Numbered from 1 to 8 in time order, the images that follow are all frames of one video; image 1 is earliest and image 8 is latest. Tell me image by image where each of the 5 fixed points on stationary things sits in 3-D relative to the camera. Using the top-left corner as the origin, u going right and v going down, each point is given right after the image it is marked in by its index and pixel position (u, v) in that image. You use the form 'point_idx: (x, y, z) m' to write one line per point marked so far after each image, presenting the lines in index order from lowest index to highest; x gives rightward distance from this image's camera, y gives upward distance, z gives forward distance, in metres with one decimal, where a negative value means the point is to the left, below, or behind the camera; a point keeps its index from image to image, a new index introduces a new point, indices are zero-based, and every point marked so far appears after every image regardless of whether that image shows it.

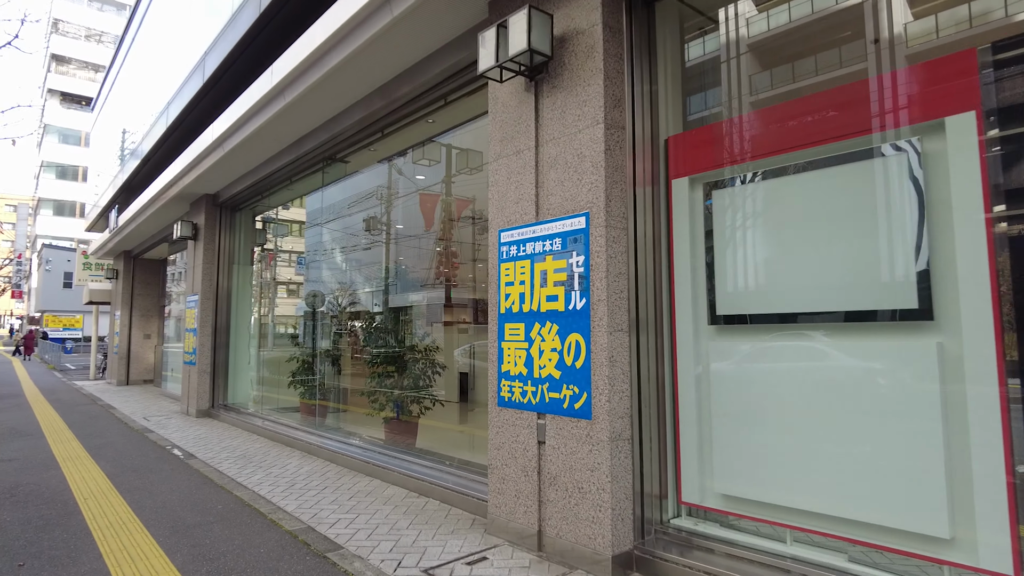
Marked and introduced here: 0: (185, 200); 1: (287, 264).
0: (-5.2, +1.4, +10.7) m
1: (-4.1, +0.1, +10.4) m
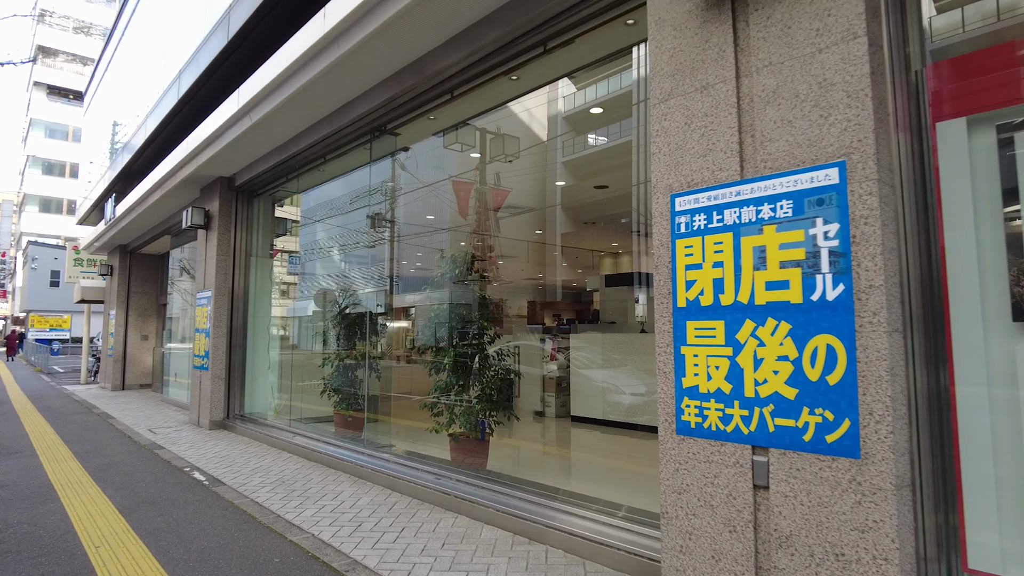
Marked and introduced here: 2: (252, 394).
0: (-4.5, +1.5, +9.5) m
1: (-3.4, +0.1, +9.2) m
2: (-3.4, -1.4, +9.0) m
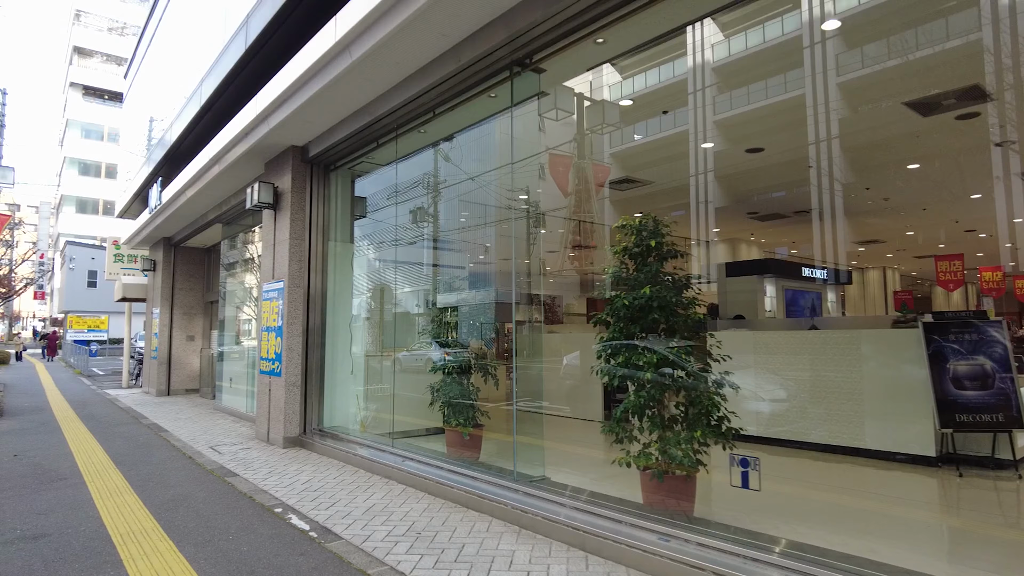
0: (-3.0, +1.6, +8.1) m
1: (-1.9, +0.2, +7.8) m
2: (-2.0, -1.3, +7.5) m
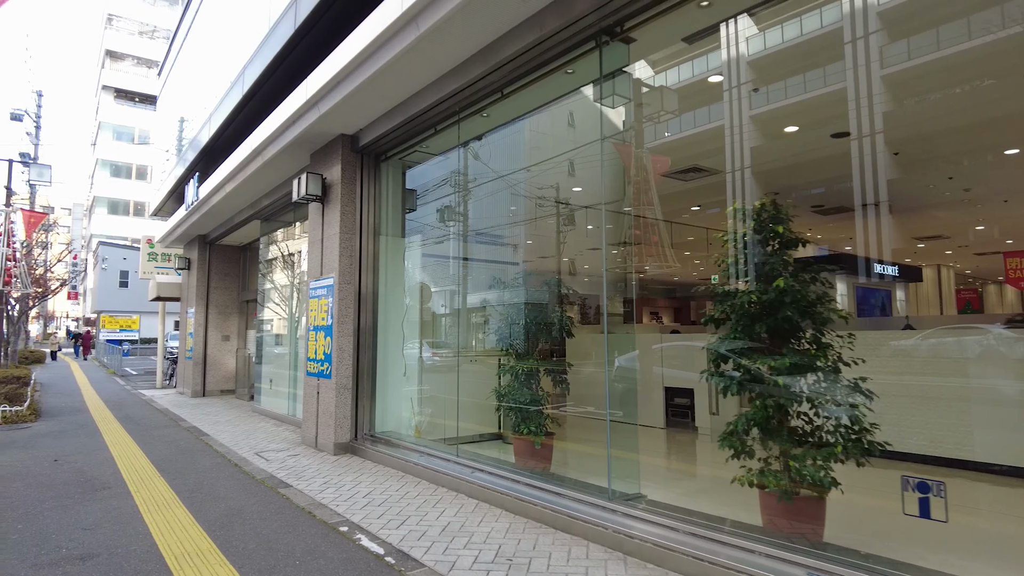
0: (-2.4, +1.6, +7.7) m
1: (-1.3, +0.3, +7.4) m
2: (-1.4, -1.3, +7.1) m
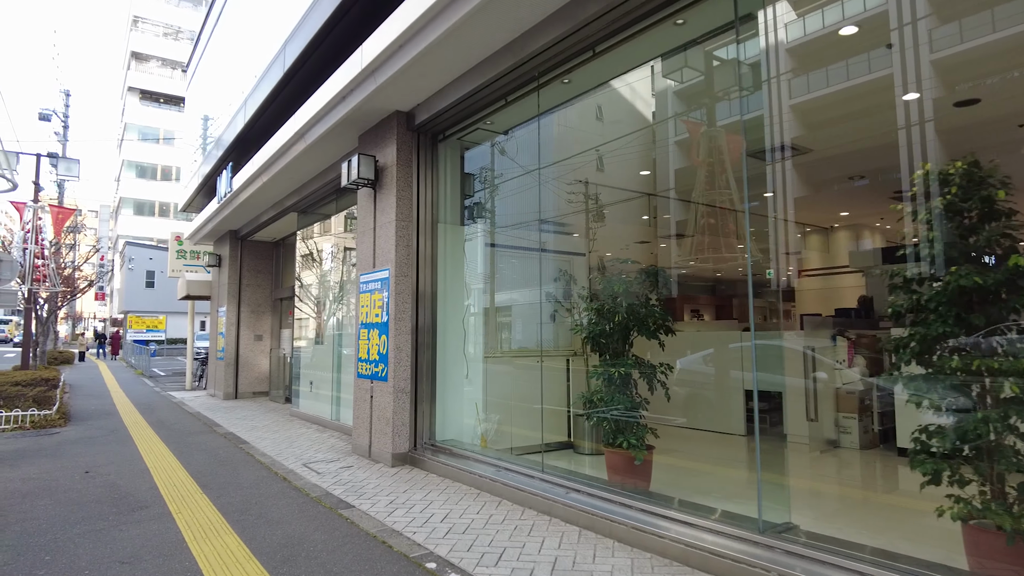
0: (-1.6, +1.7, +7.0) m
1: (-0.6, +0.3, +6.7) m
2: (-0.6, -1.2, +6.4) m
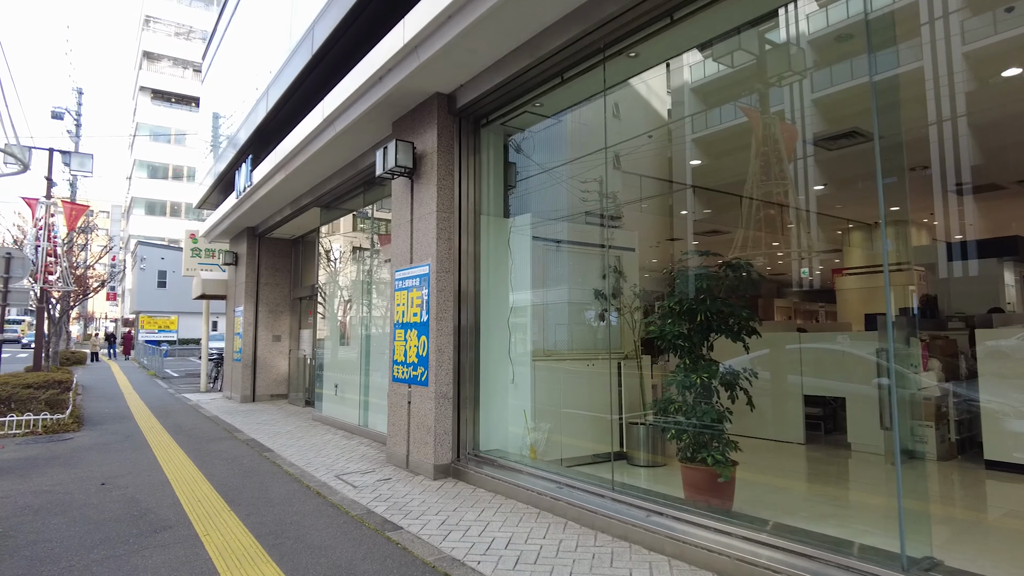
0: (-1.2, +1.7, +6.5) m
1: (-0.1, +0.4, +6.1) m
2: (-0.2, -1.2, +5.9) m
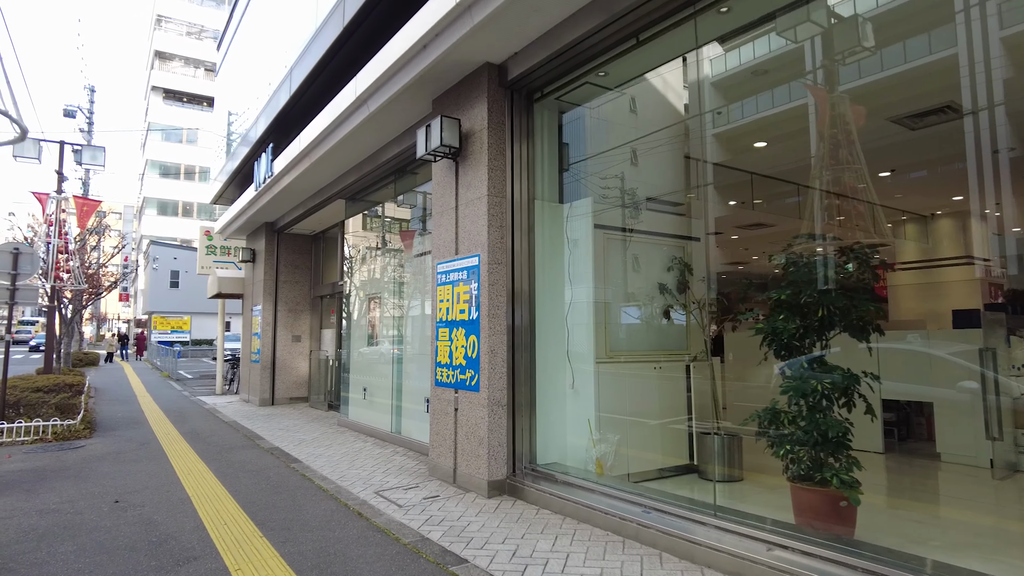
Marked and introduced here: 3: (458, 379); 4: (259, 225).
0: (-0.7, +1.7, +5.9) m
1: (+0.3, +0.4, +5.5) m
2: (+0.3, -1.1, +5.2) m
3: (-0.4, -0.7, +5.4) m
4: (-4.8, +1.2, +12.7) m
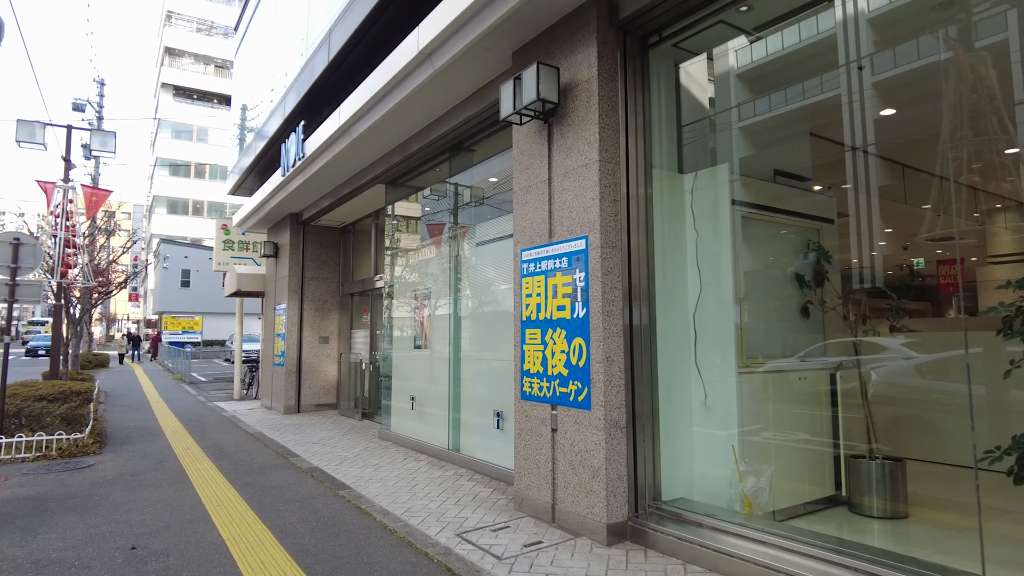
0: (0.0, +1.8, +4.9) m
1: (+1.1, +0.5, +4.4) m
2: (+1.0, -1.1, +4.2) m
3: (+0.3, -0.7, +4.3) m
4: (-4.0, +1.2, +11.7) m
